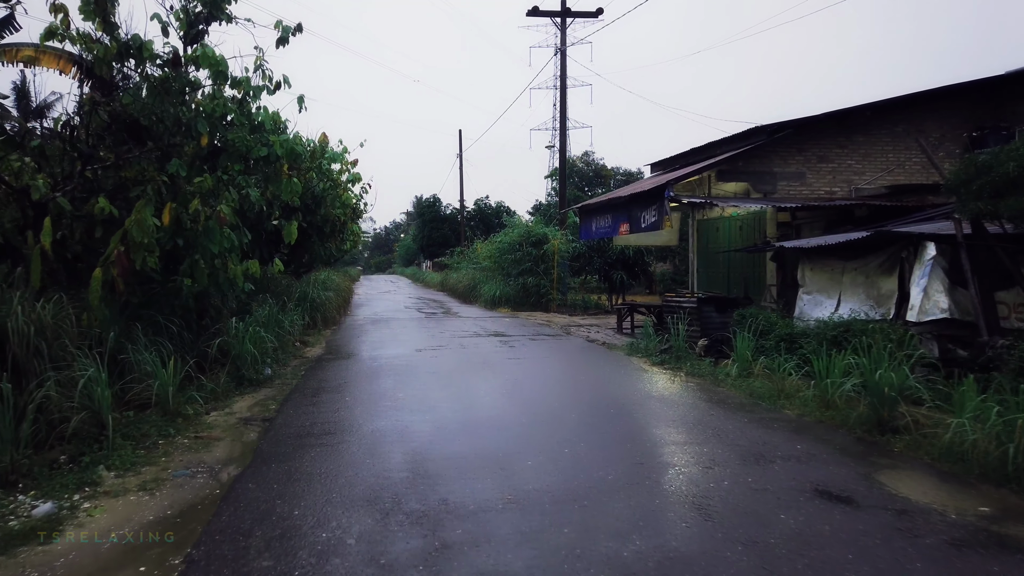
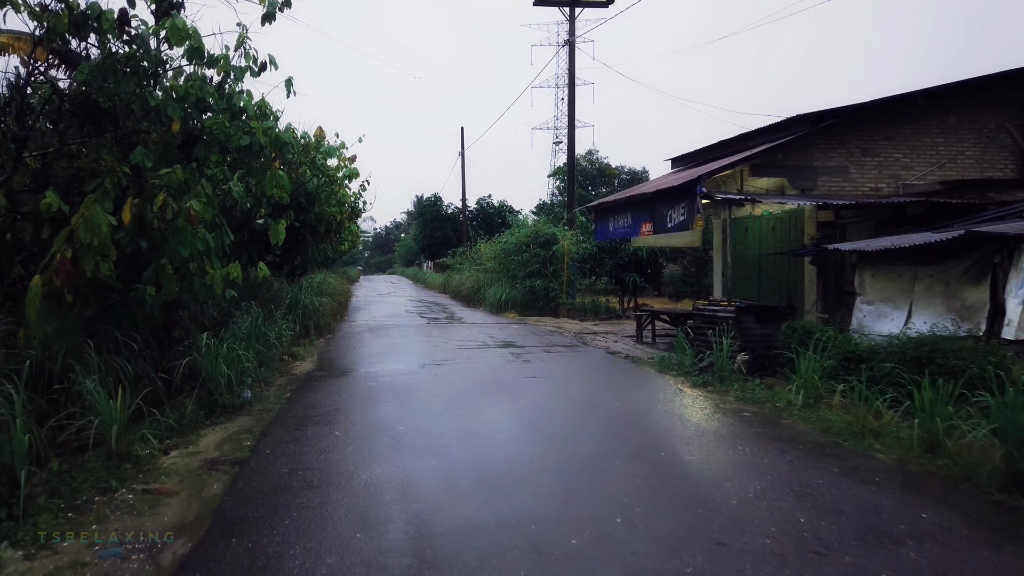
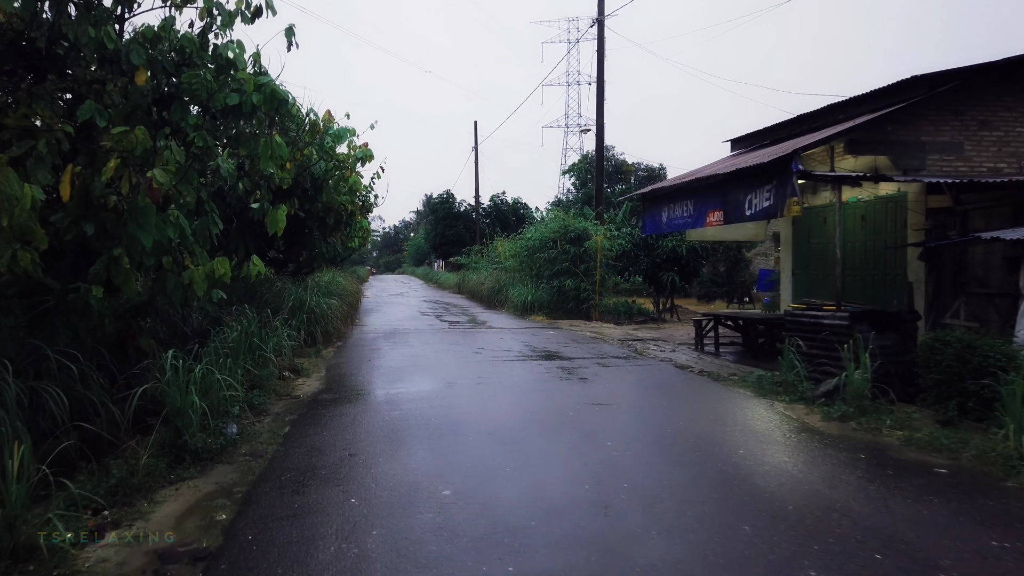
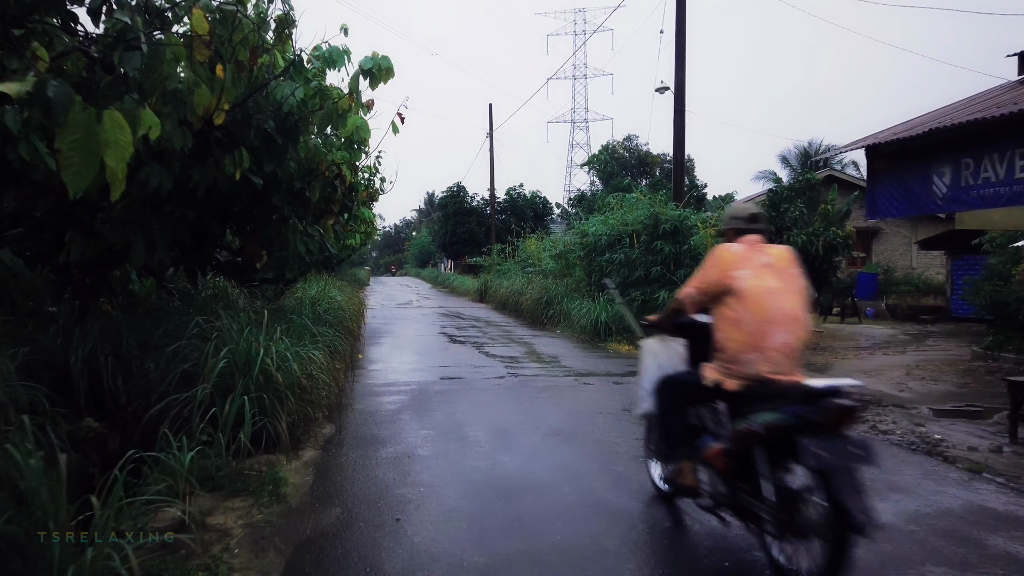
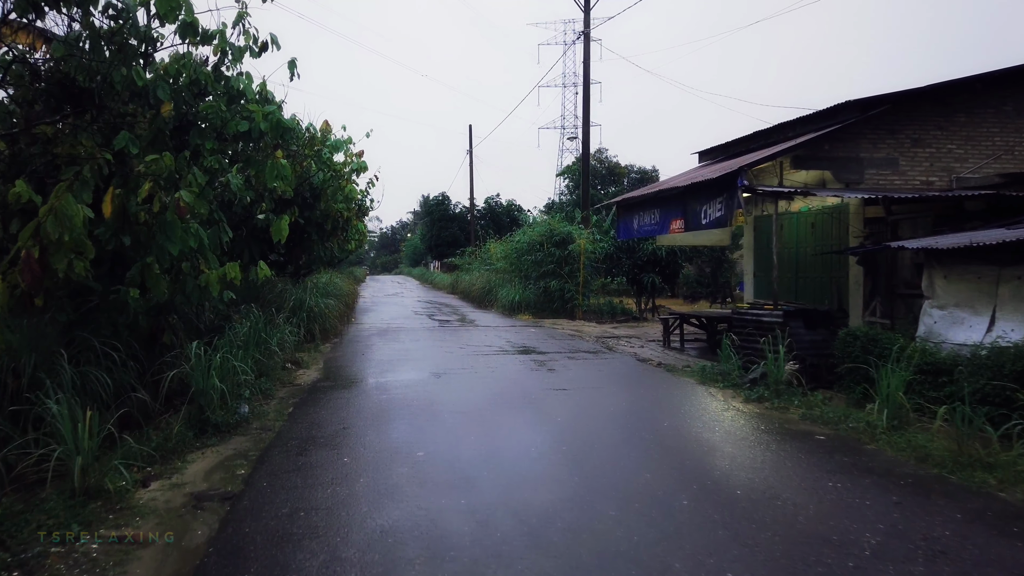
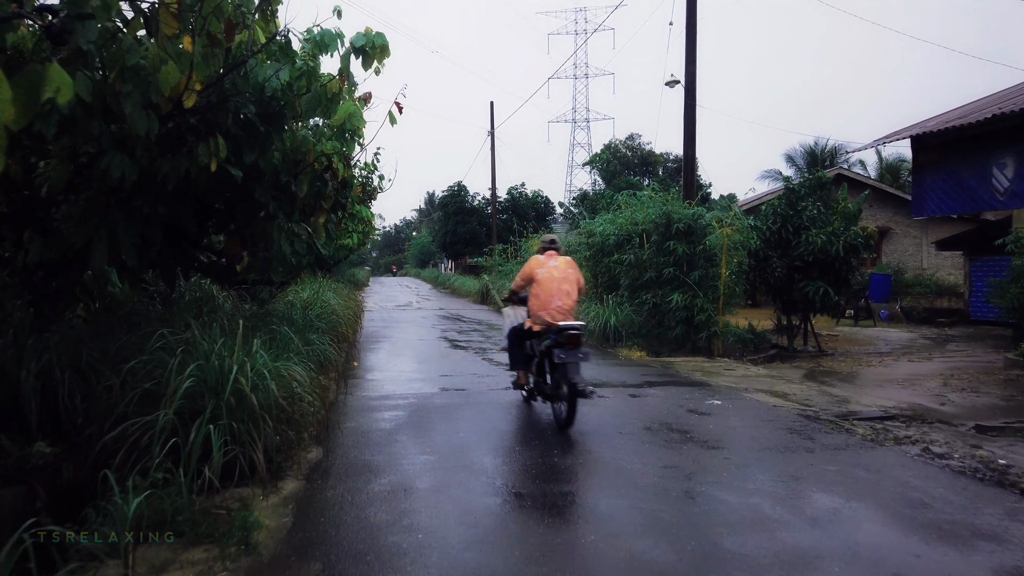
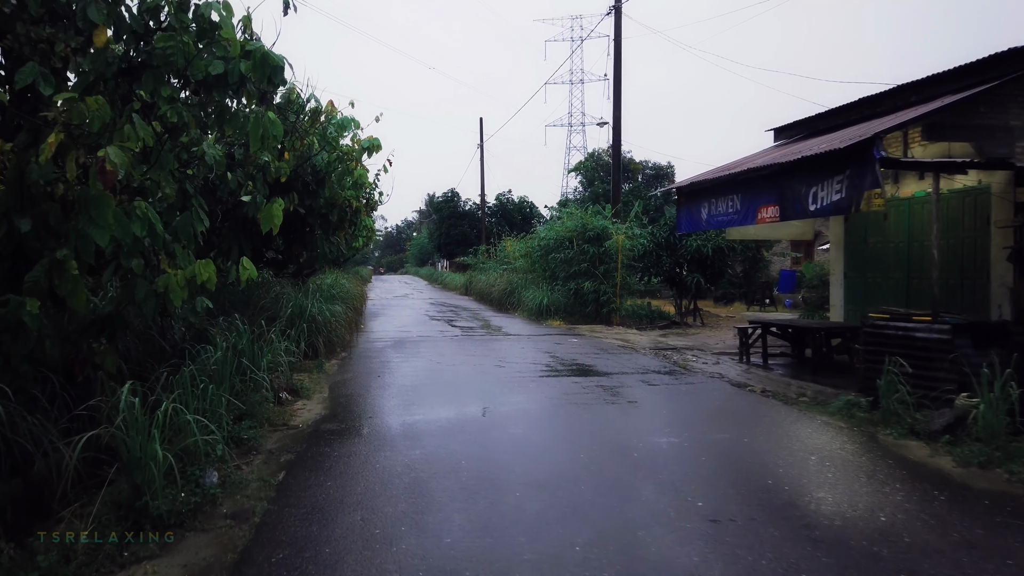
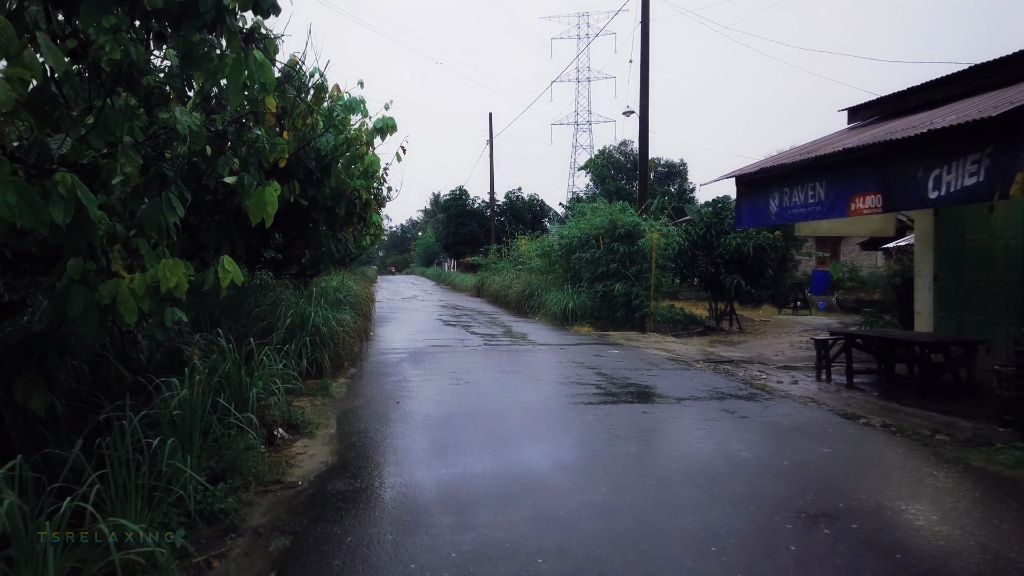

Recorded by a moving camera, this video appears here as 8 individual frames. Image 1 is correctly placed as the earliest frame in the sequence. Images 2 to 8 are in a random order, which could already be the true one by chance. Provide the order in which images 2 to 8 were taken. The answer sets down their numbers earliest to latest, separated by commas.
2, 5, 3, 7, 8, 4, 6
